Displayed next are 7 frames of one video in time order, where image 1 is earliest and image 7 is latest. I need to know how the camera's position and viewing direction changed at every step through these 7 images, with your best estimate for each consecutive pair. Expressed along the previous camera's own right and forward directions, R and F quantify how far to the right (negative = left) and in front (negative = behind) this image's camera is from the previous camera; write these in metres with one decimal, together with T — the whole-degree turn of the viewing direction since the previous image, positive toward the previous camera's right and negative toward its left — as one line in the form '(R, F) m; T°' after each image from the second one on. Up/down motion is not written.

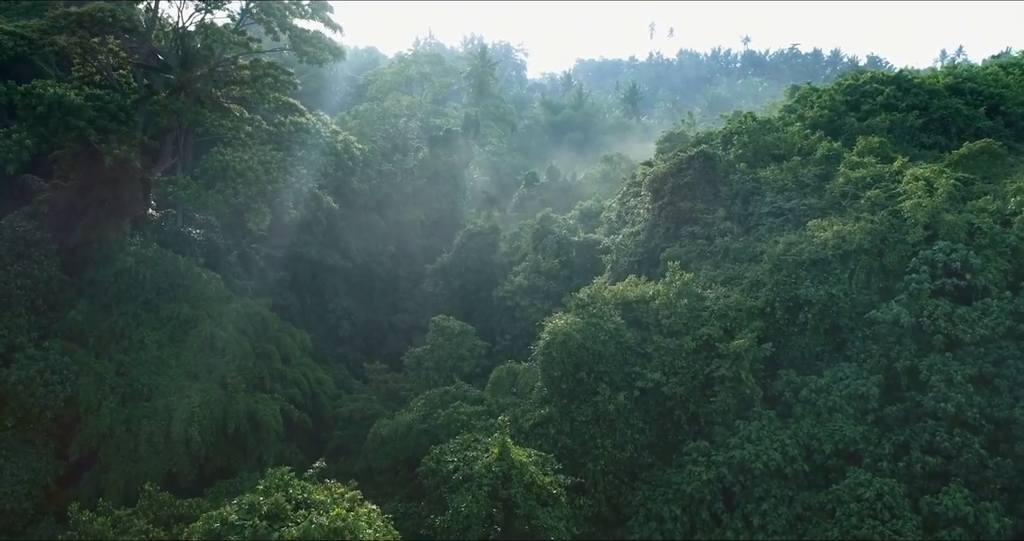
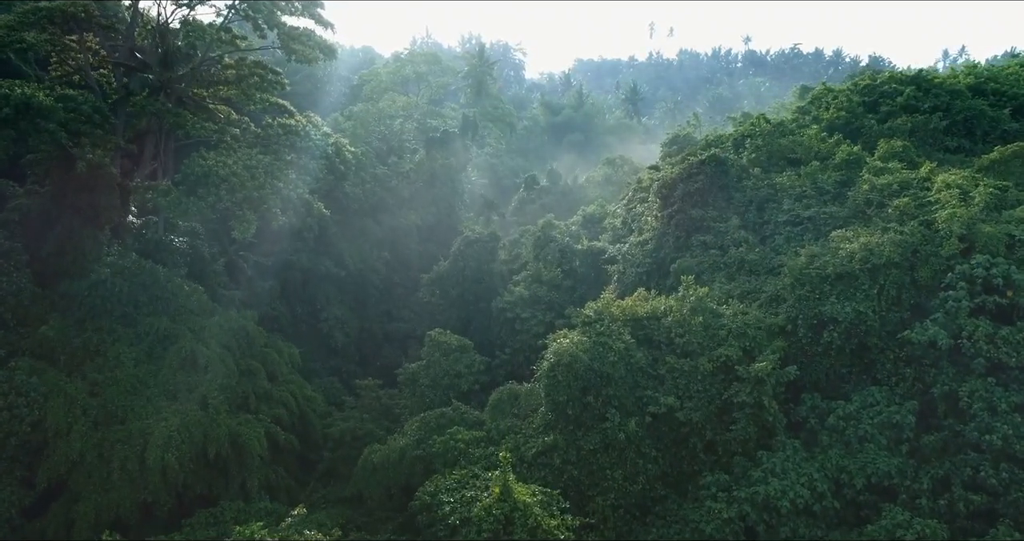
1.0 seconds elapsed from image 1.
(-0.1, +1.1) m; 0°
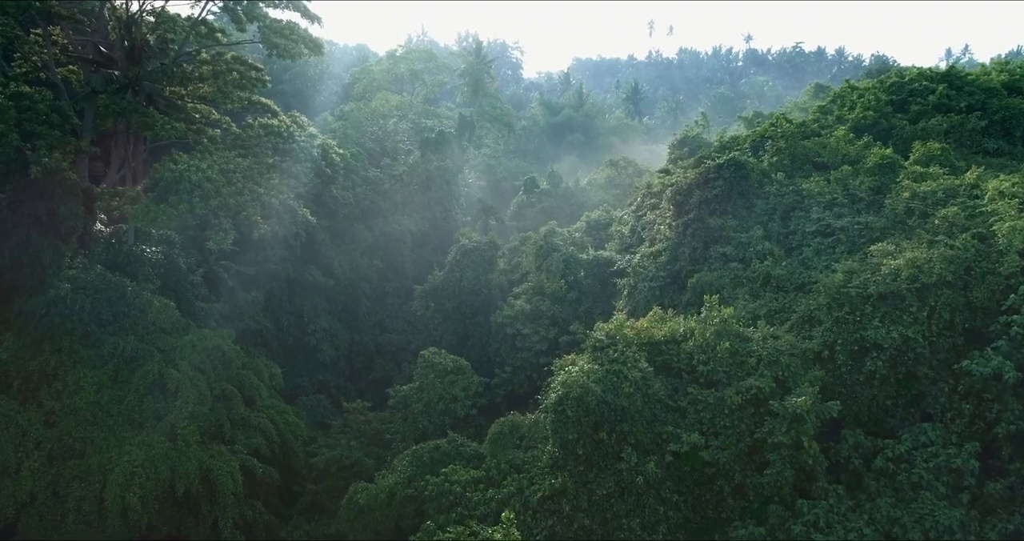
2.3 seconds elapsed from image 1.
(-0.1, +1.5) m; 0°
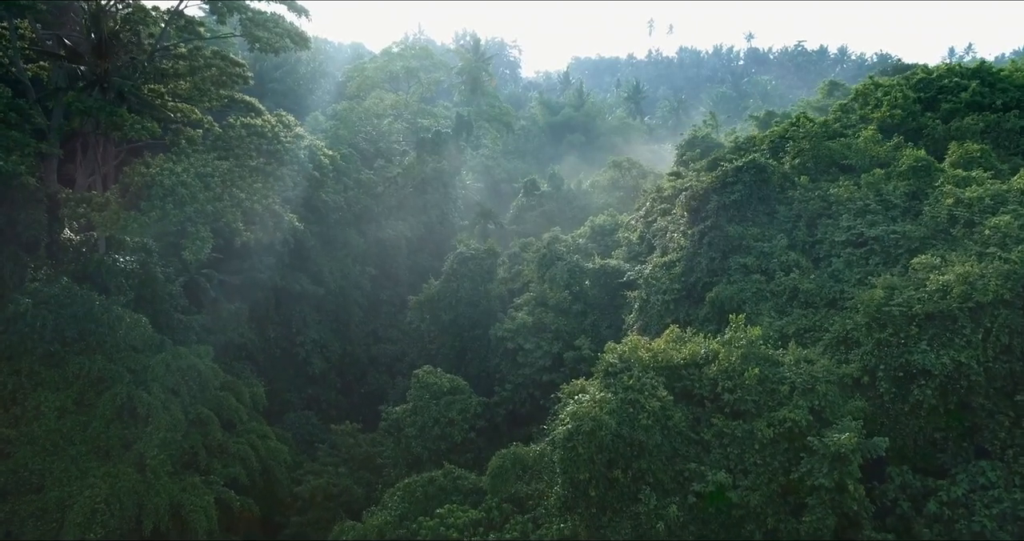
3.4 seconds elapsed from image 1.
(-0.1, +1.3) m; 0°
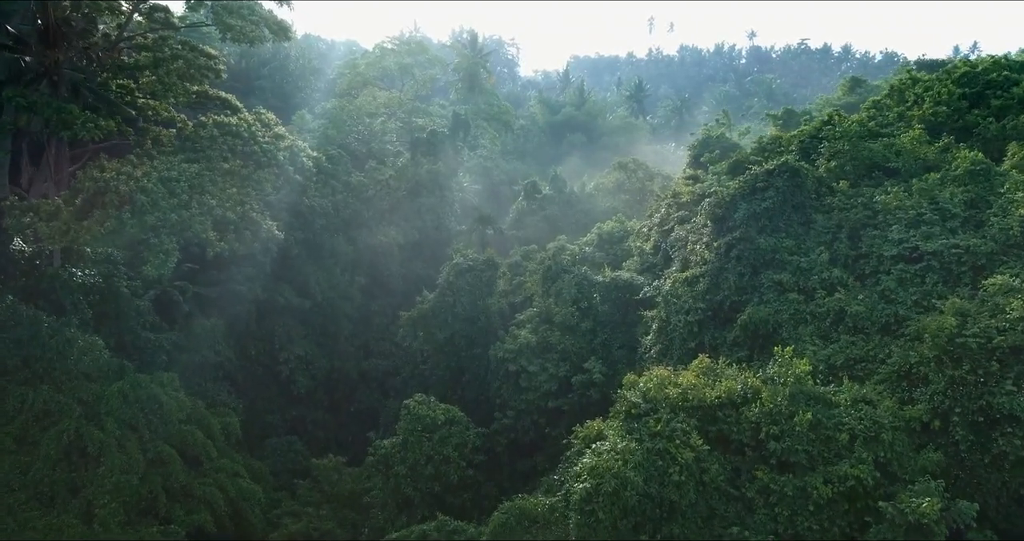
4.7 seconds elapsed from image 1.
(-0.1, +1.7) m; 0°
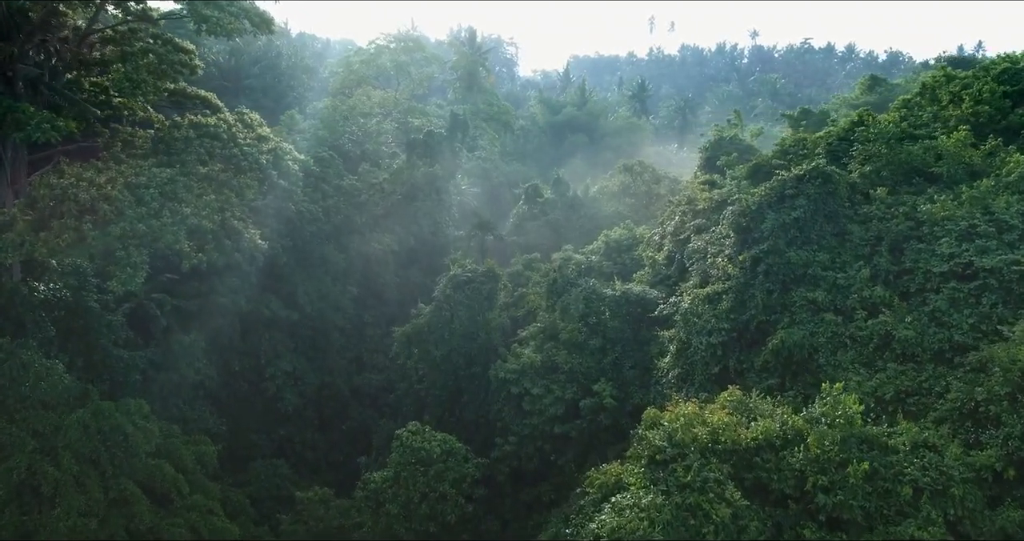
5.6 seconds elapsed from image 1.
(-0.1, +1.3) m; 0°
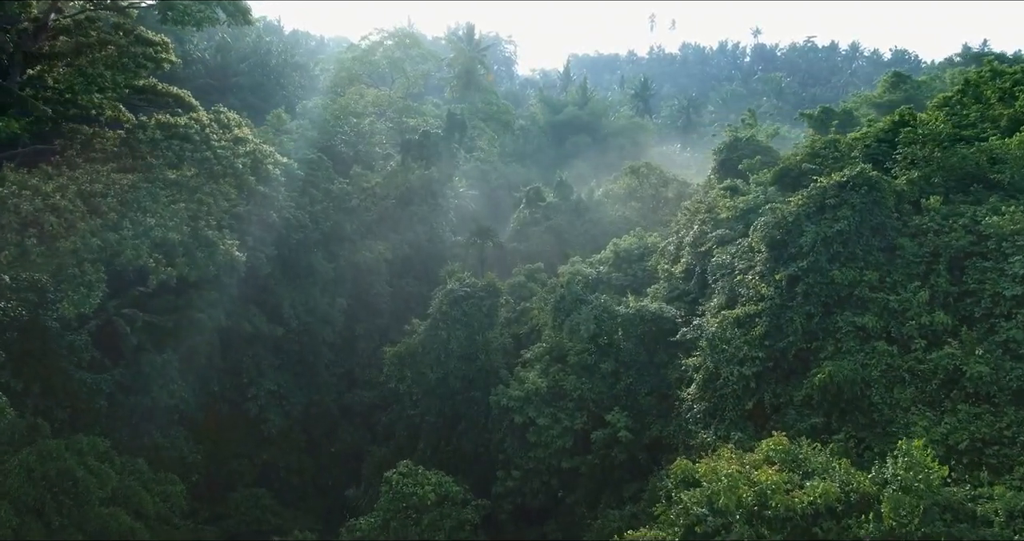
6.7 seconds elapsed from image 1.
(-0.1, +1.4) m; 0°
